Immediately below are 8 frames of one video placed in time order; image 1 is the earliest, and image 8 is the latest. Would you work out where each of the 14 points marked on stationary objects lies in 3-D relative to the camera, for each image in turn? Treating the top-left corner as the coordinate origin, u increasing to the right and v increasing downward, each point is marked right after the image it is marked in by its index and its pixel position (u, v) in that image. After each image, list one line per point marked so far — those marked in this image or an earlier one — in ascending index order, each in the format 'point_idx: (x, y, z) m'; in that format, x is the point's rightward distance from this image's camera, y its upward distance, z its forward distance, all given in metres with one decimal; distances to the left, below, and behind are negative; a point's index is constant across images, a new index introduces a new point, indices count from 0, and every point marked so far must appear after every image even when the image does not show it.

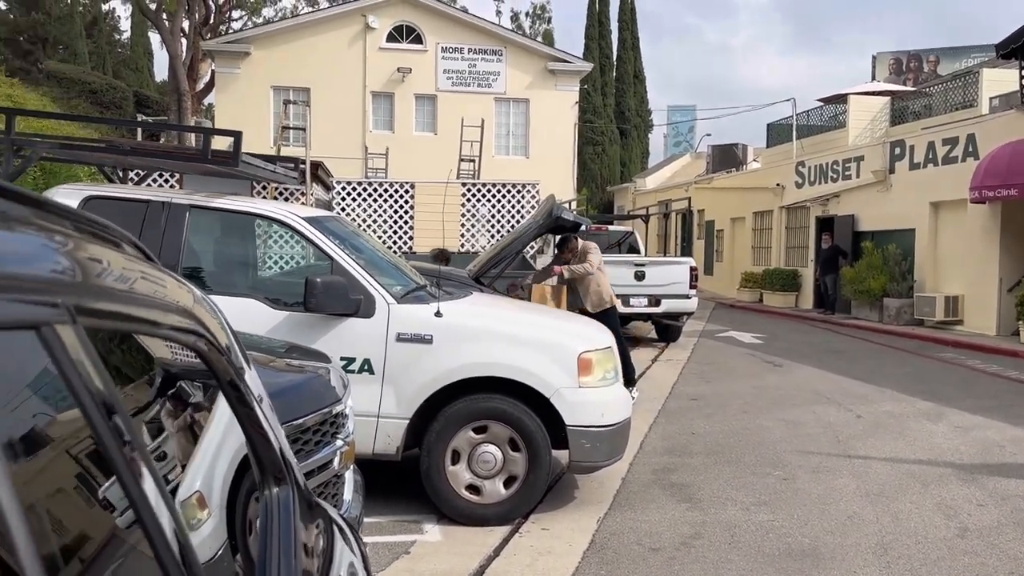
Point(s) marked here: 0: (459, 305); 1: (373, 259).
0: (-0.3, -0.1, +5.0) m
1: (-0.9, +0.2, +5.4) m
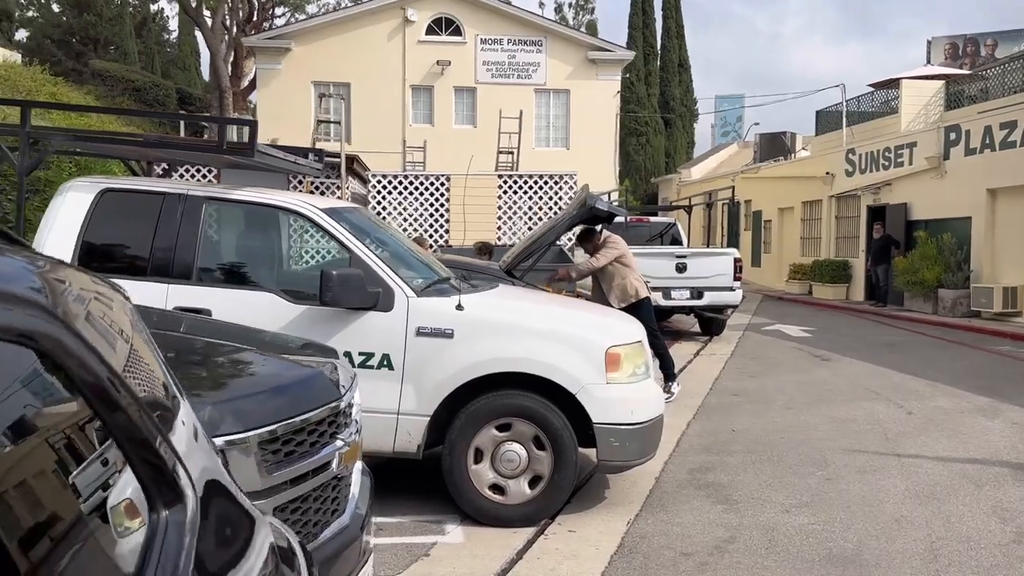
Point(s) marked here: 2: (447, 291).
0: (-0.2, -0.1, +4.9) m
1: (-0.7, +0.2, +5.2) m
2: (-0.4, 0.0, +4.9) m
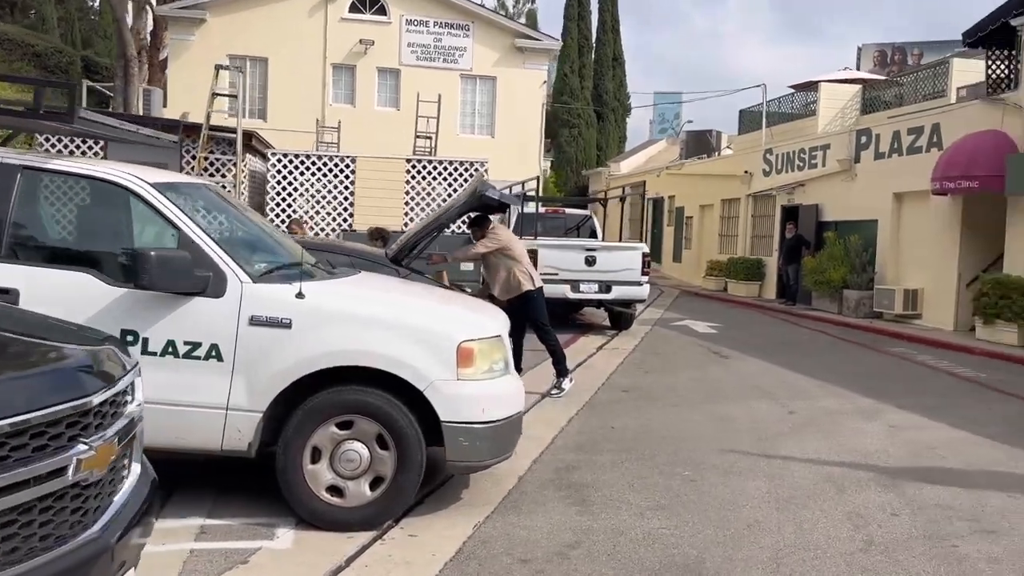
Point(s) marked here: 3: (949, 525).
0: (-1.0, 0.0, +4.6) m
1: (-1.5, +0.3, +4.9) m
2: (-1.2, +0.1, +4.6) m
3: (+2.5, -1.3, +4.8) m
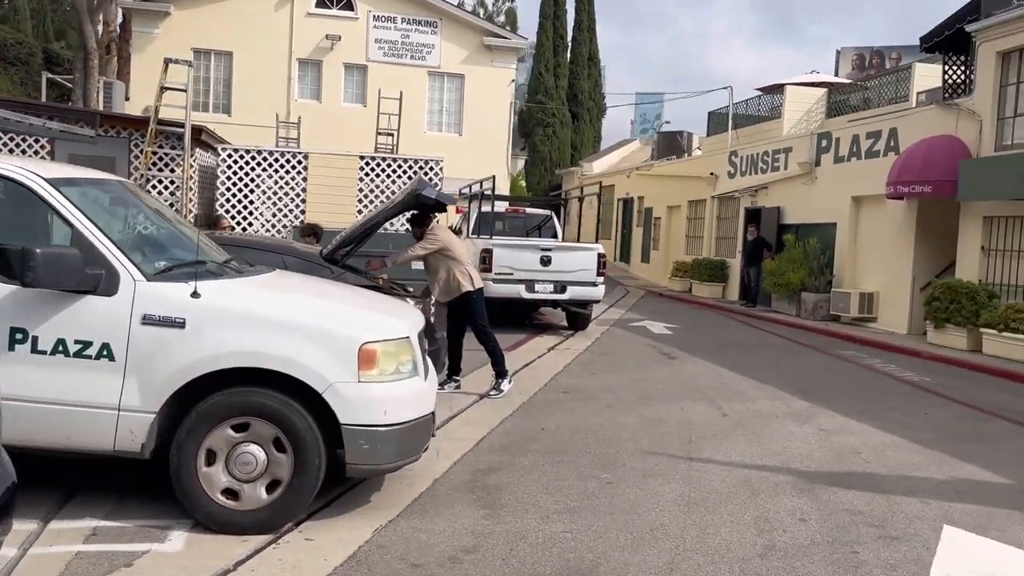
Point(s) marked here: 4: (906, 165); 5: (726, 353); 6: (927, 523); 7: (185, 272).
0: (-1.5, 0.0, +4.5) m
1: (-2.1, +0.3, +4.8) m
2: (-1.7, +0.1, +4.5) m
3: (+1.9, -1.4, +4.8) m
4: (+6.5, +2.0, +14.0) m
5: (+3.1, -1.0, +12.5) m
6: (+2.4, -1.4, +5.0) m
7: (-1.8, +0.1, +4.7) m
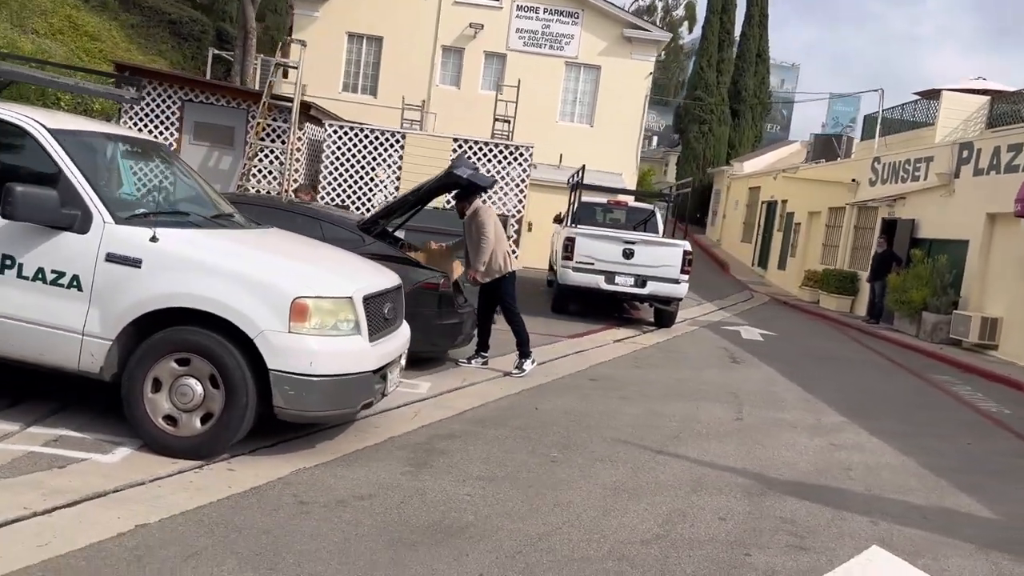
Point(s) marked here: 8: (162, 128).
0: (-1.9, +0.3, +5.0) m
1: (-2.4, +0.7, +5.4) m
2: (-2.1, +0.4, +5.1) m
3: (+1.4, -1.4, +4.7) m
4: (+7.9, +1.6, +12.8) m
5: (+4.1, -1.1, +12.0) m
6: (+1.9, -1.4, +4.8) m
7: (-2.1, +0.4, +5.2) m
8: (-5.5, +2.5, +13.5) m
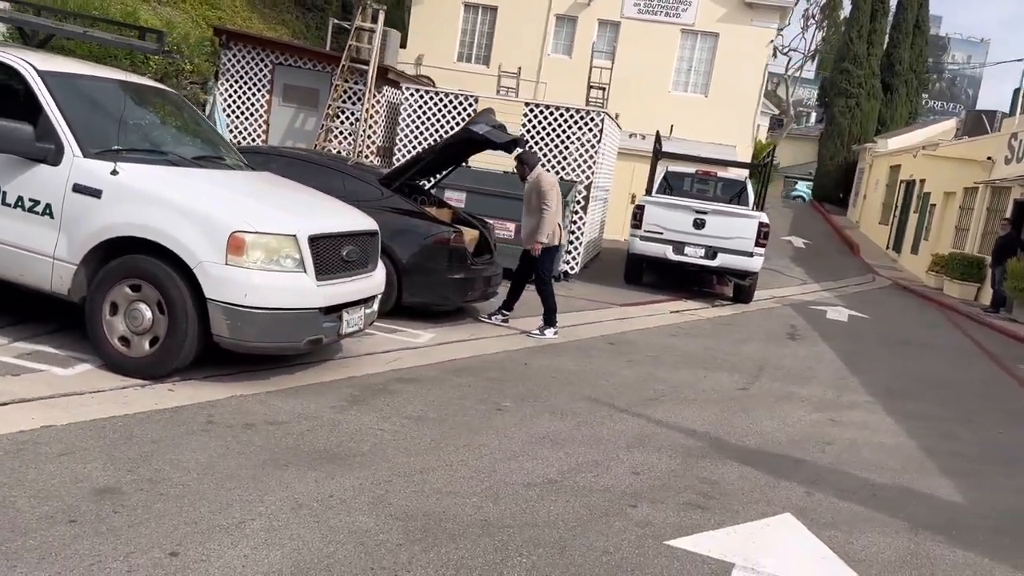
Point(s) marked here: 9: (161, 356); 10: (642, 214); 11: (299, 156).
0: (-2.3, +0.7, +5.3) m
1: (-2.6, +1.1, +5.8) m
2: (-2.5, +0.8, +5.5) m
3: (+0.8, -1.1, +4.5) m
4: (+8.8, +1.8, +11.3) m
5: (+4.8, -0.7, +11.3) m
6: (+1.4, -1.2, +4.5) m
7: (-2.5, +0.9, +5.6) m
8: (-4.3, +3.3, +14.2) m
9: (-2.1, -0.4, +5.2) m
10: (+2.0, +1.2, +13.3) m
11: (-2.2, +1.3, +8.7) m
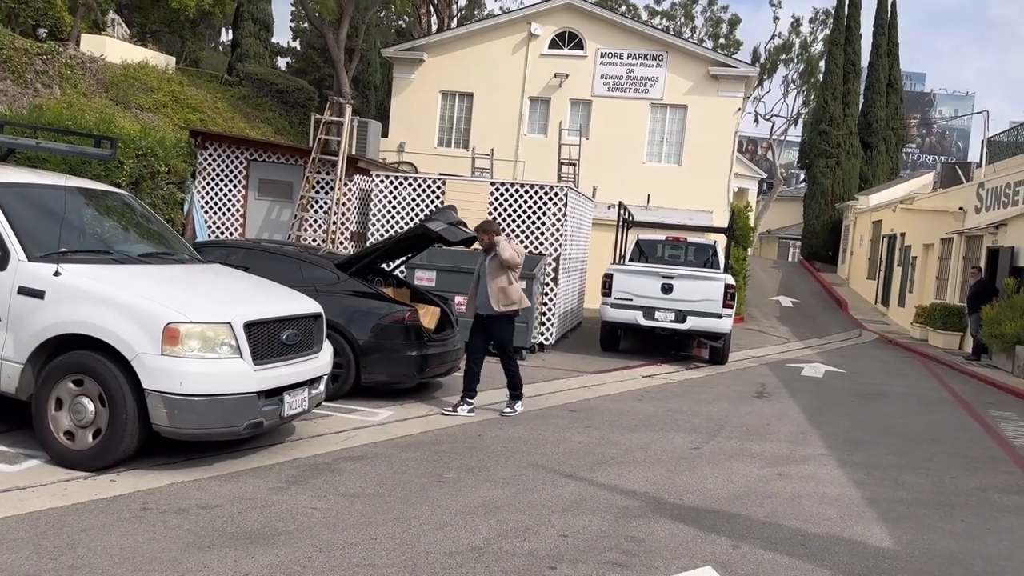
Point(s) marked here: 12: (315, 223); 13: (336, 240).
0: (-2.8, +0.1, +5.6) m
1: (-3.2, +0.4, +6.1) m
2: (-3.0, +0.2, +5.7) m
3: (+0.4, -1.4, +4.6) m
4: (+8.3, +1.3, +11.6) m
5: (+4.4, -1.5, +11.4) m
6: (+1.0, -1.5, +4.6) m
7: (-3.0, +0.2, +5.9) m
8: (-4.8, +1.8, +14.7) m
9: (-2.5, -1.0, +5.4) m
10: (+1.6, +0.1, +13.6) m
11: (-2.7, +0.4, +9.0) m
12: (-3.3, +1.1, +14.5) m
13: (-3.0, +0.8, +14.4) m
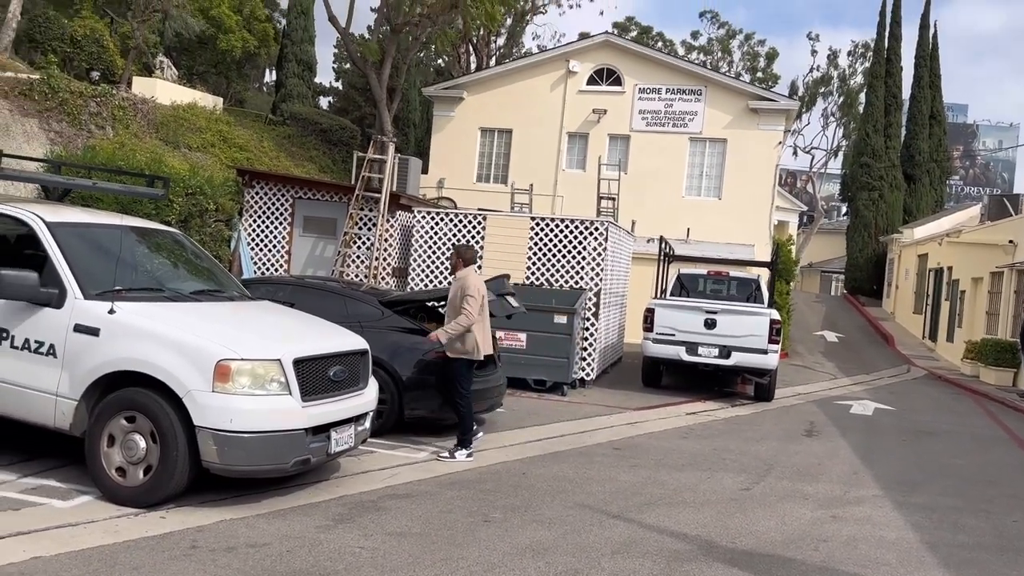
0: (-2.5, -0.1, +5.7) m
1: (-2.8, +0.2, +6.2) m
2: (-2.6, -0.1, +5.8) m
3: (+0.7, -1.6, +4.5) m
4: (+8.8, +0.8, +11.3) m
5: (+5.0, -1.9, +11.1) m
6: (+1.2, -1.7, +4.5) m
7: (-2.6, 0.0, +6.0) m
8: (-4.1, +1.2, +14.9) m
9: (-2.2, -1.2, +5.4) m
10: (+2.2, -0.5, +13.5) m
11: (-2.2, 0.0, +9.1) m
12: (-2.7, +0.5, +14.7) m
13: (-2.3, +0.2, +14.5) m
